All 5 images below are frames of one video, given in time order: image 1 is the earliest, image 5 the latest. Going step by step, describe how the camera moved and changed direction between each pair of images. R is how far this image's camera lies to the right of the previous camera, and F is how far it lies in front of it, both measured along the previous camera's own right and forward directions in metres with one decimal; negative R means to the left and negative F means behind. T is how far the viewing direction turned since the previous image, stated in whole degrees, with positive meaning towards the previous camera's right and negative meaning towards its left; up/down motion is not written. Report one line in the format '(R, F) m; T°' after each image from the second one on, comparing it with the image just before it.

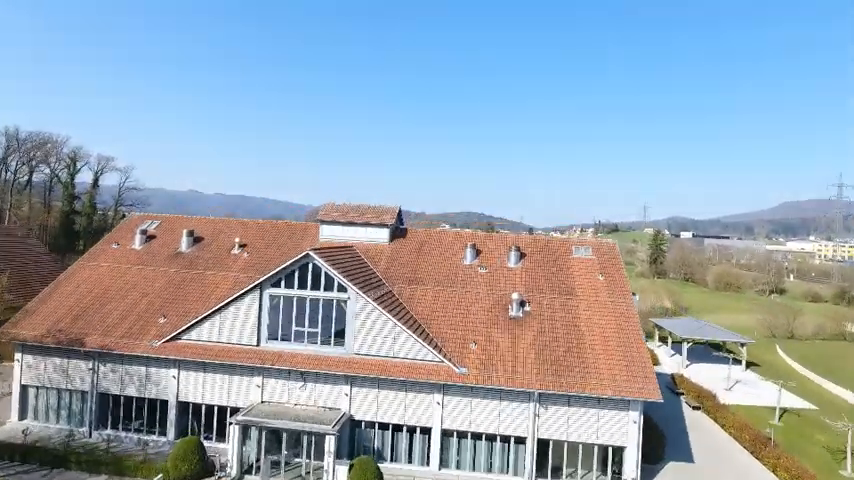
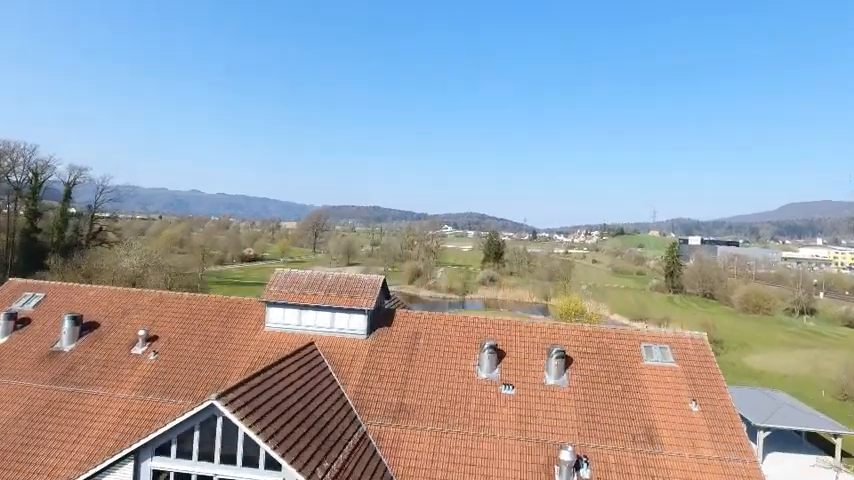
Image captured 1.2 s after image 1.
(+0.2, +7.1) m; 0°
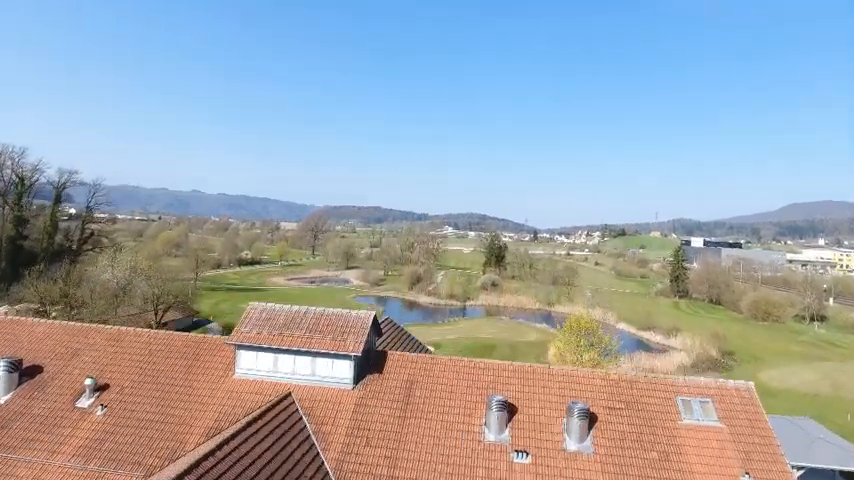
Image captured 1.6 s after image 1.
(+0.1, +2.2) m; 0°
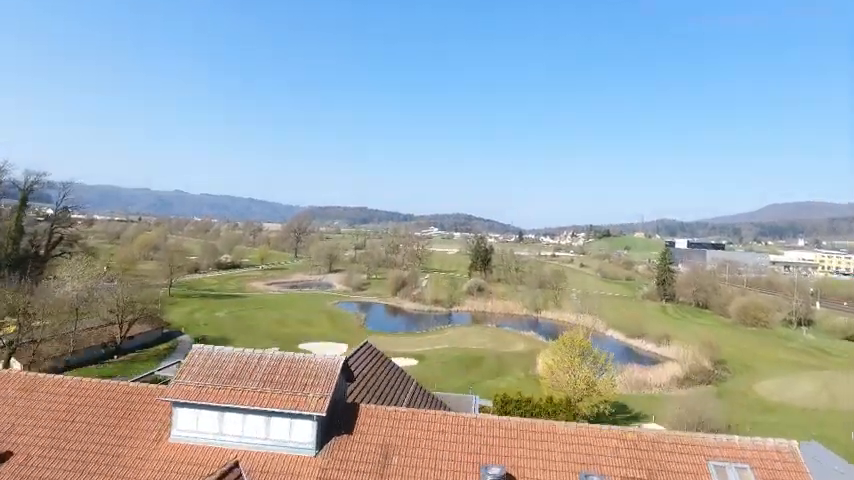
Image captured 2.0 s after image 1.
(+0.1, +2.3) m; +2°
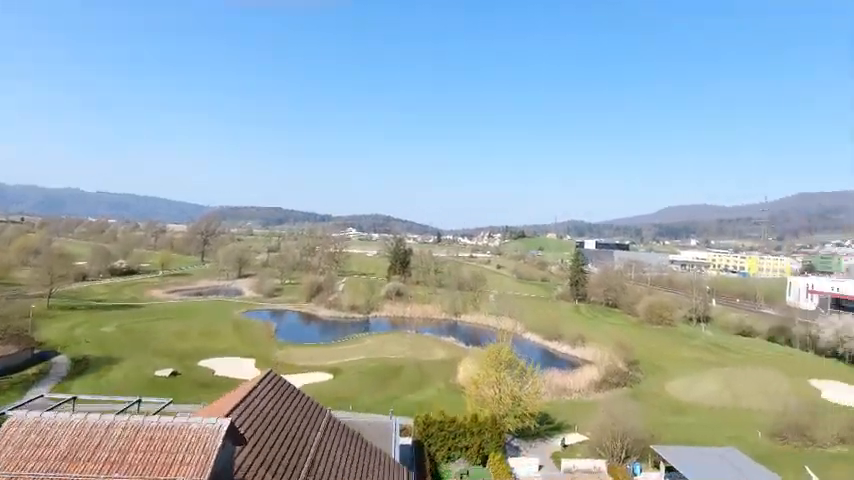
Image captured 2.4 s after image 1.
(+0.3, +2.5) m; +9°
